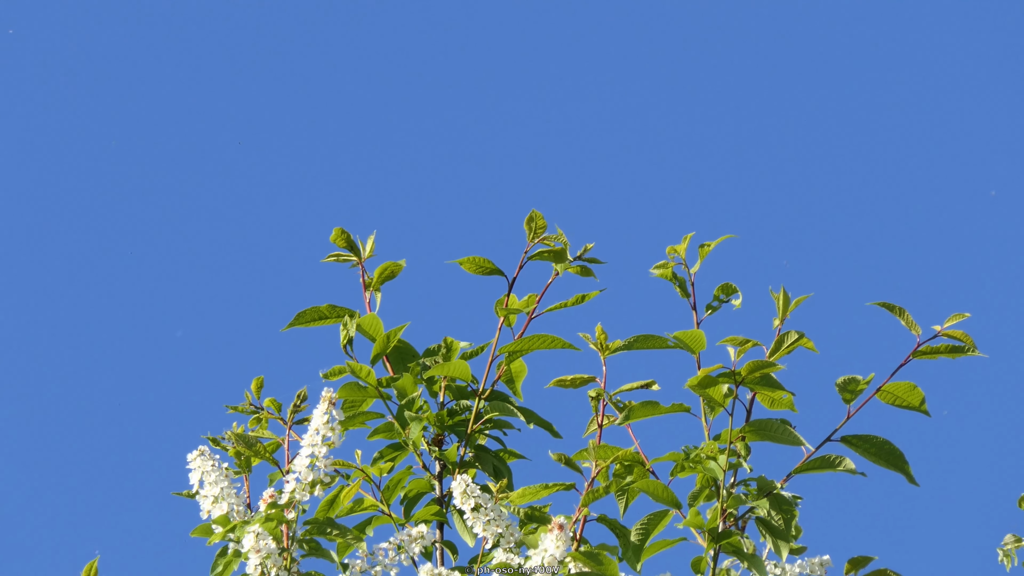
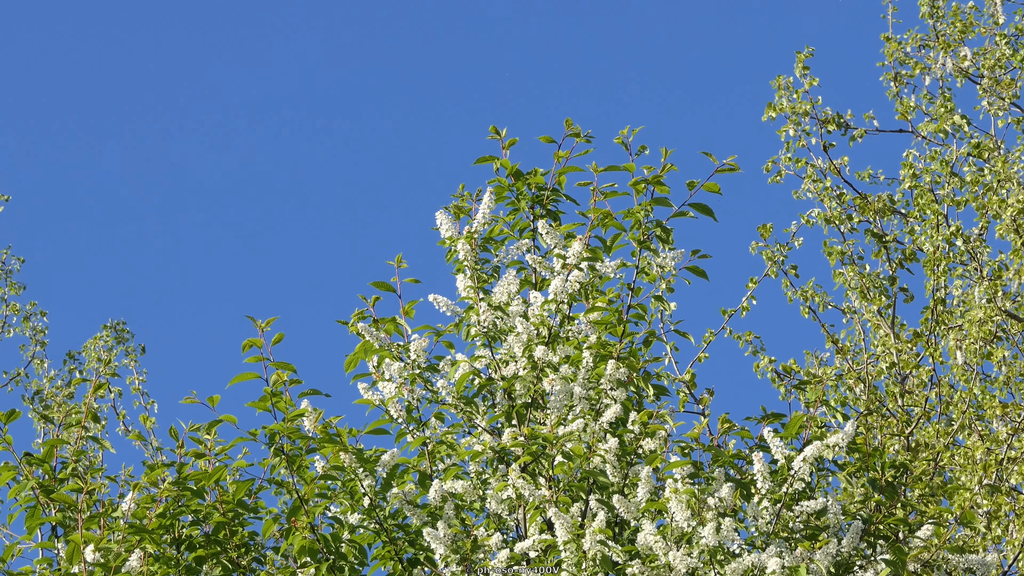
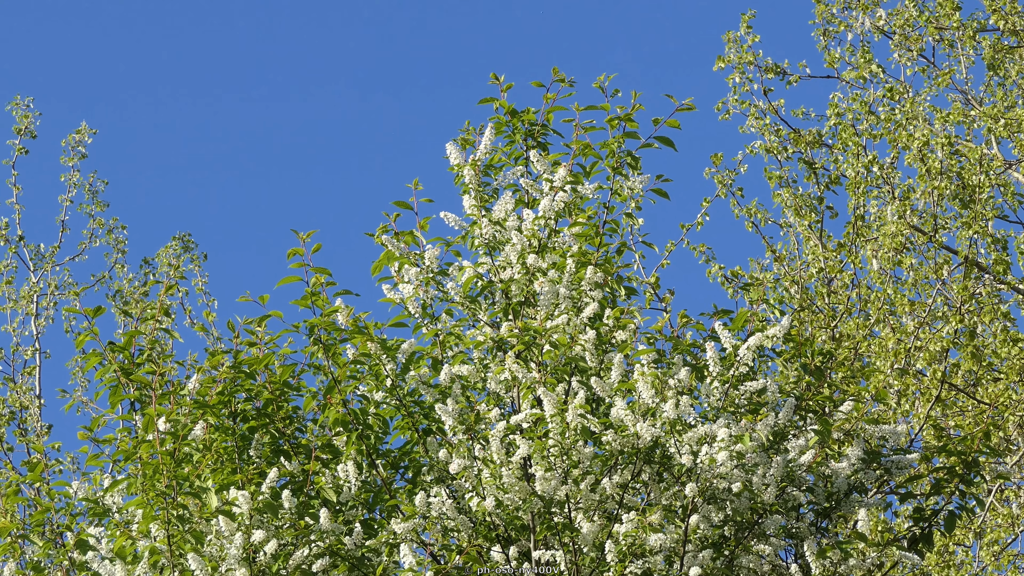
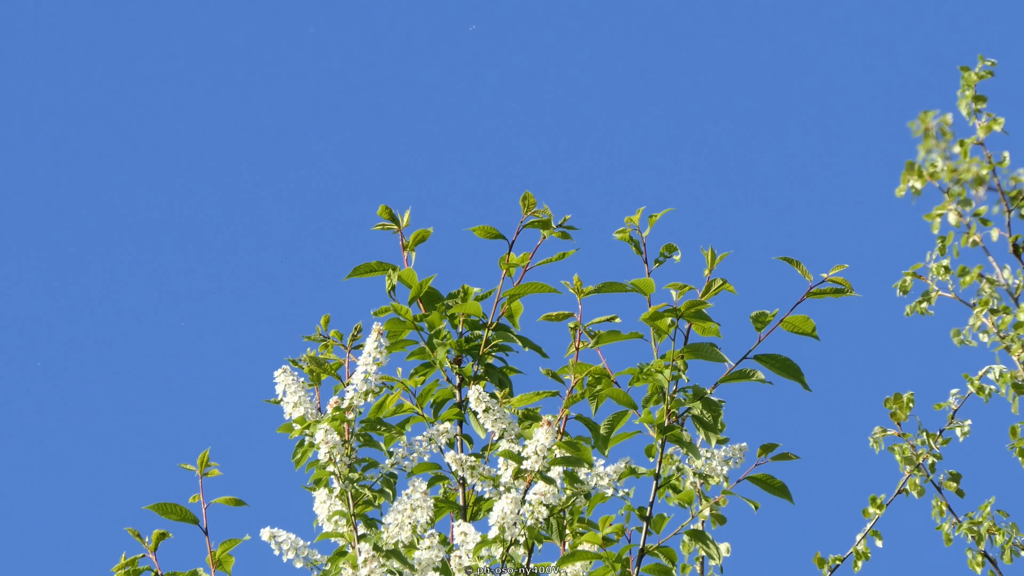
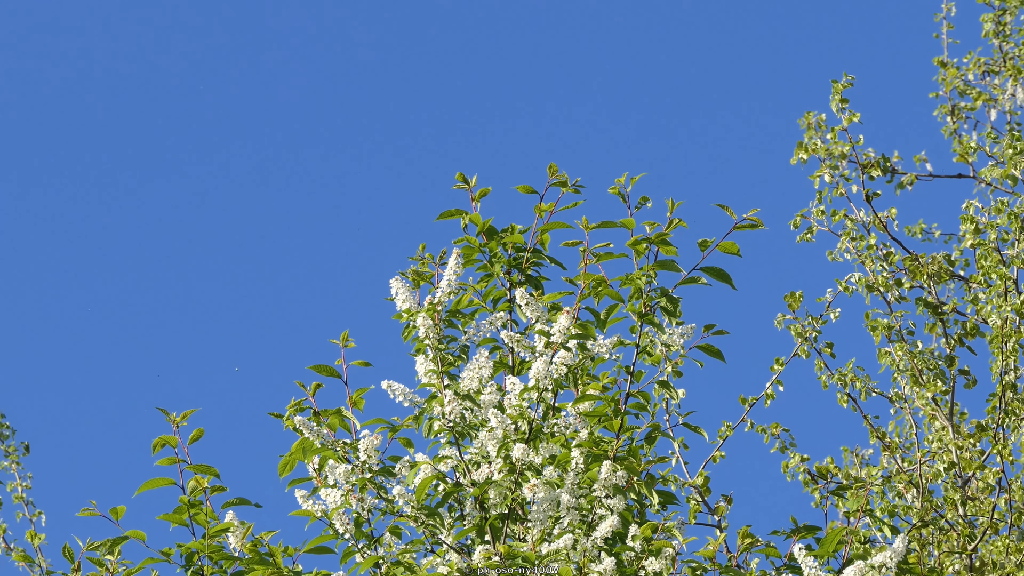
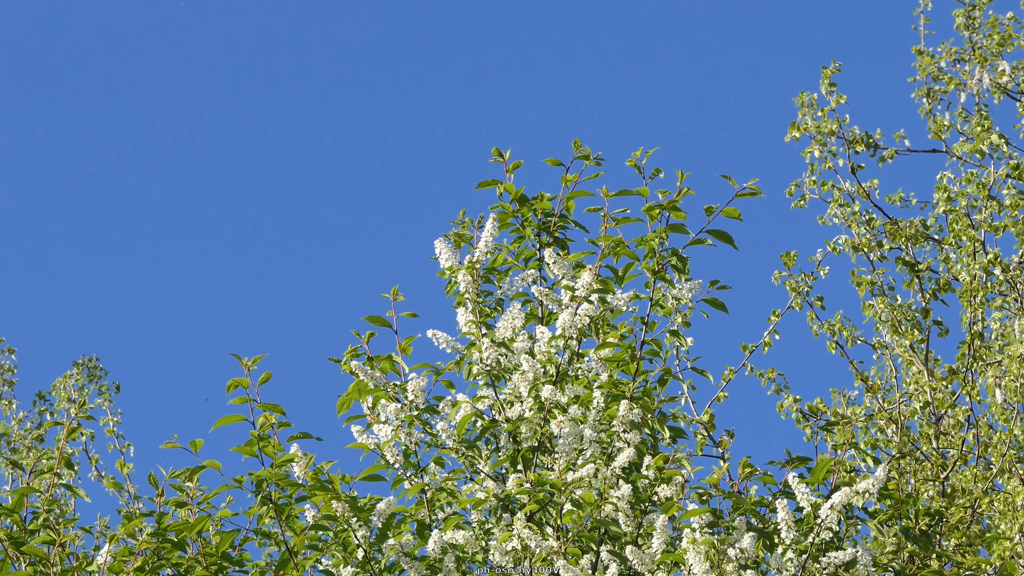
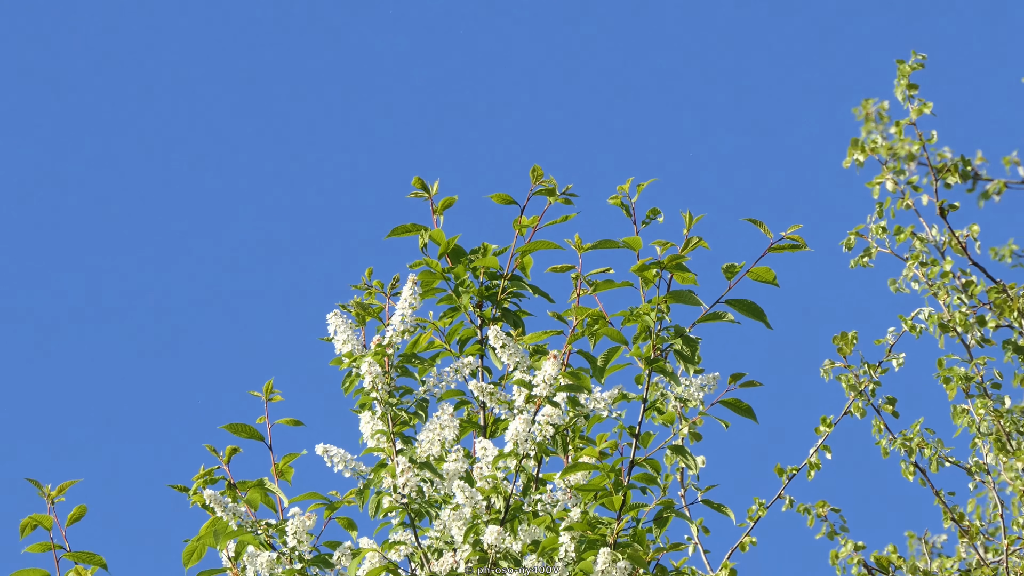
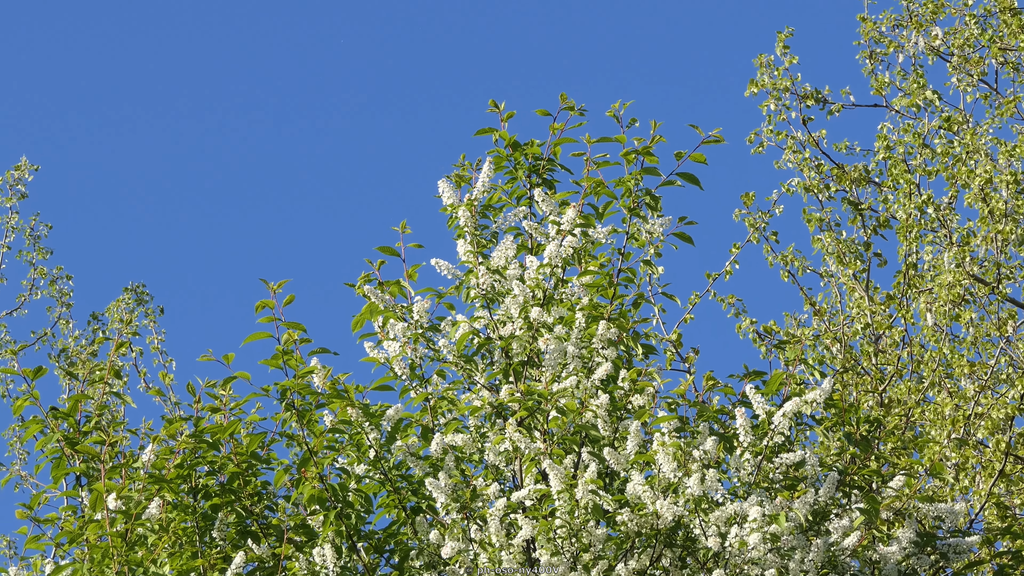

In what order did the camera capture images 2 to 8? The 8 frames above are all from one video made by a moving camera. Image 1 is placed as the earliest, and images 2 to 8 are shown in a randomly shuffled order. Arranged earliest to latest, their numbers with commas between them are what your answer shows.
4, 7, 5, 6, 2, 8, 3
